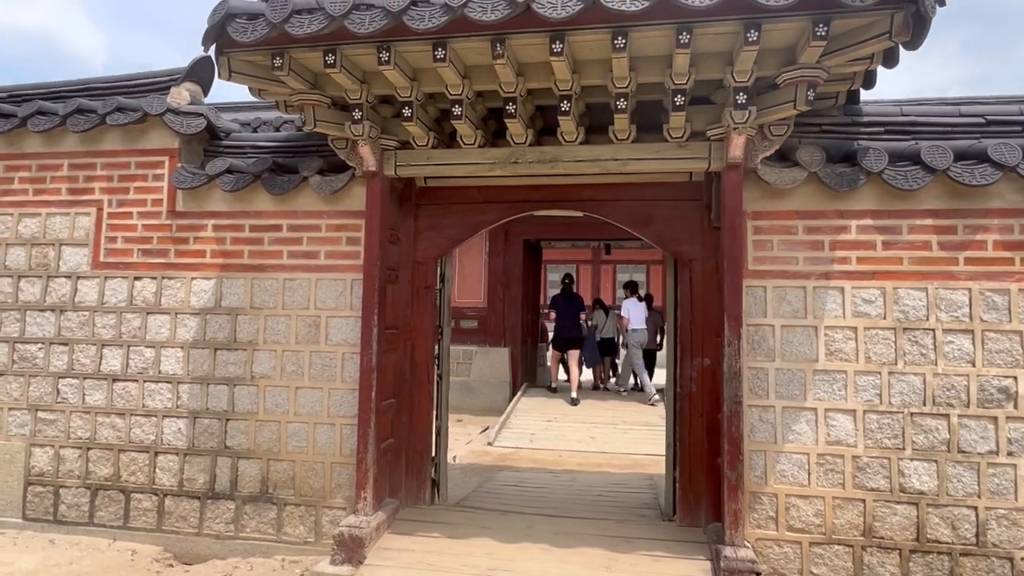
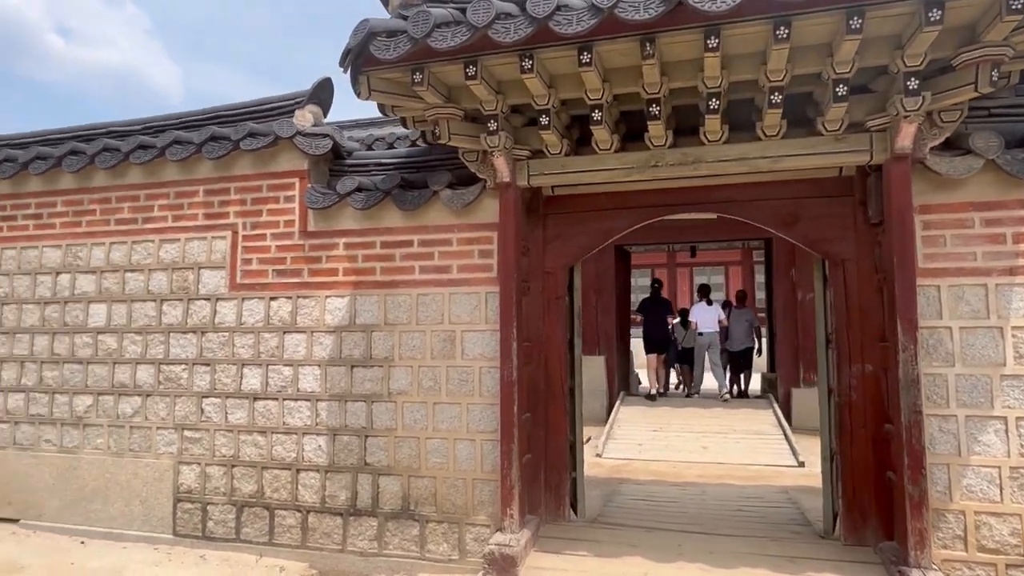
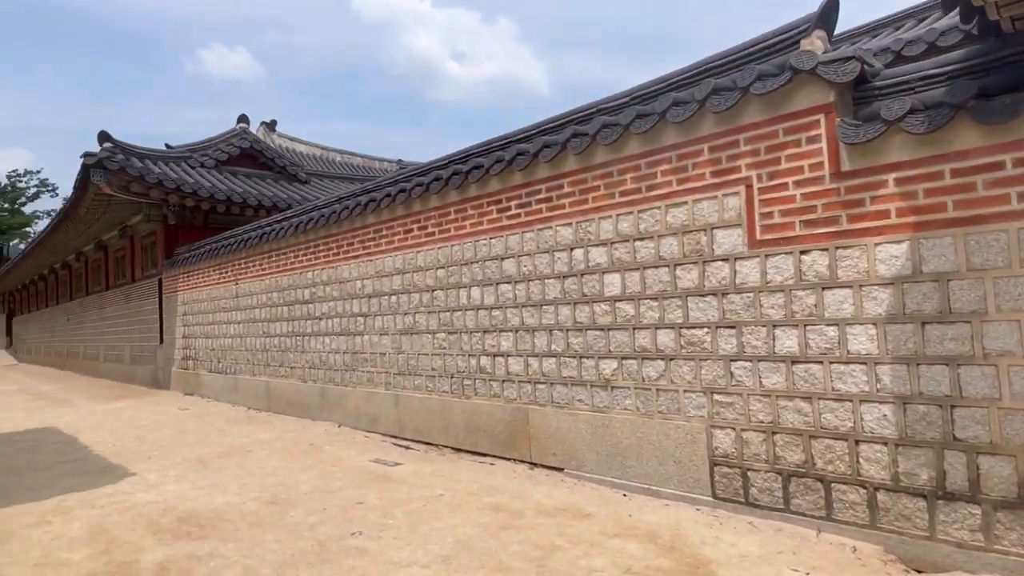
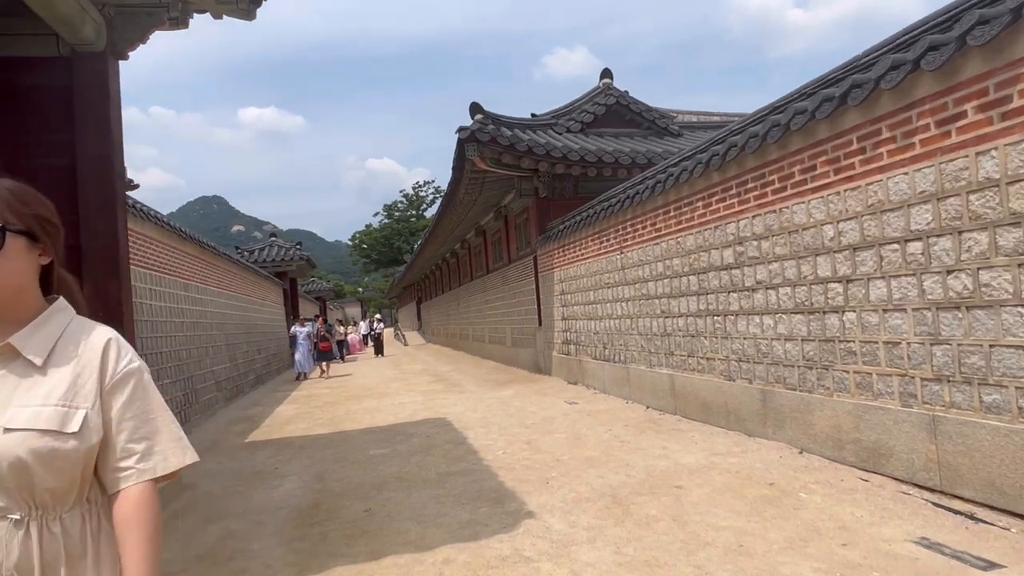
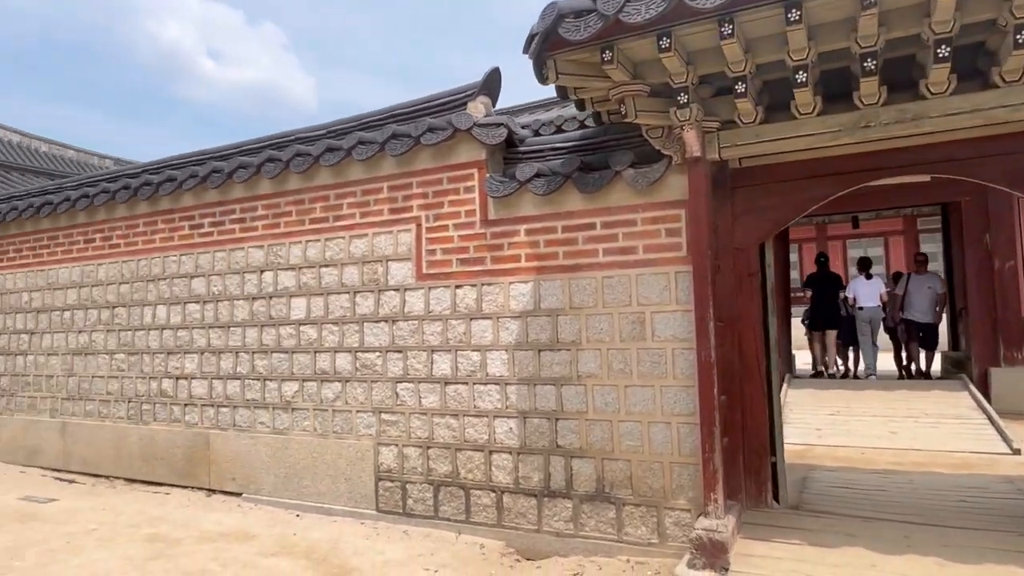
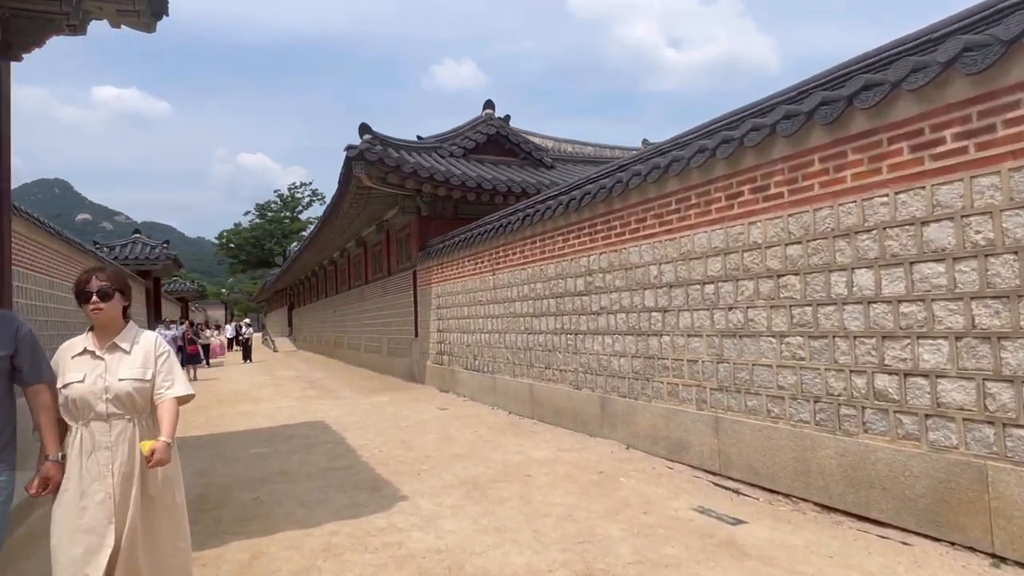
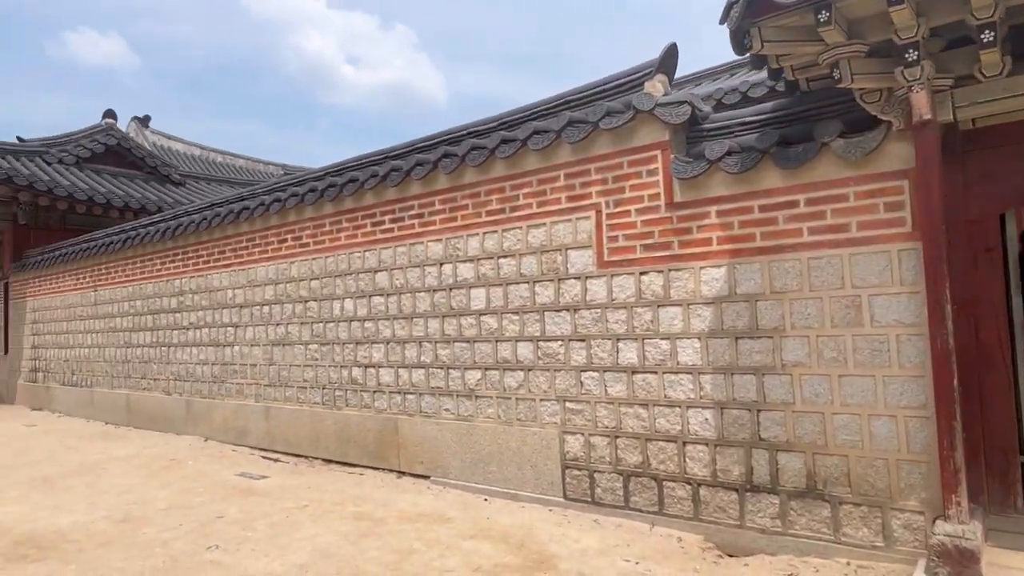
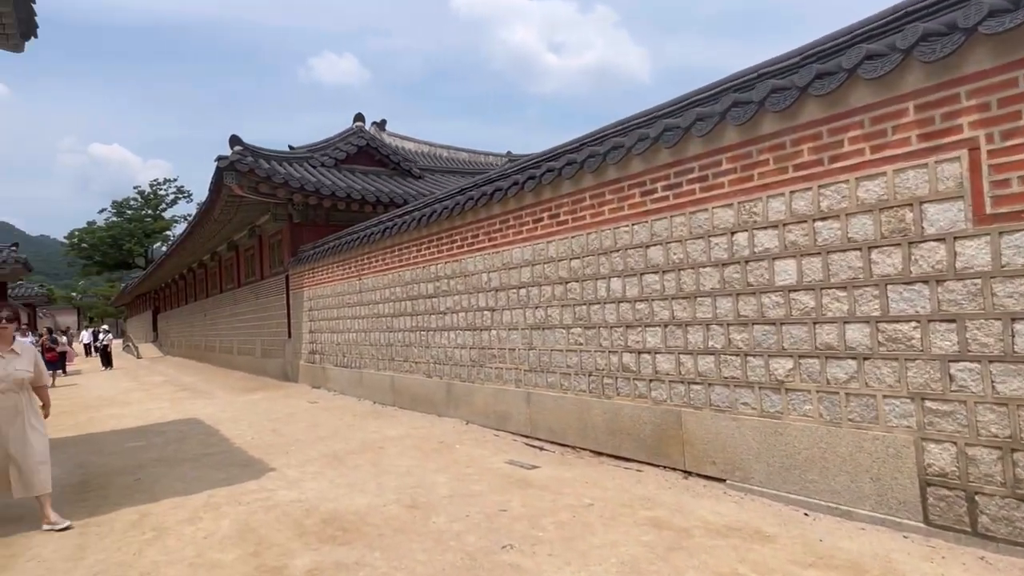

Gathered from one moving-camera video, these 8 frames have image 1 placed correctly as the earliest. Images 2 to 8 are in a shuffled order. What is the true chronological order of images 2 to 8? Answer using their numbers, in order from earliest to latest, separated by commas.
2, 5, 7, 3, 8, 6, 4
